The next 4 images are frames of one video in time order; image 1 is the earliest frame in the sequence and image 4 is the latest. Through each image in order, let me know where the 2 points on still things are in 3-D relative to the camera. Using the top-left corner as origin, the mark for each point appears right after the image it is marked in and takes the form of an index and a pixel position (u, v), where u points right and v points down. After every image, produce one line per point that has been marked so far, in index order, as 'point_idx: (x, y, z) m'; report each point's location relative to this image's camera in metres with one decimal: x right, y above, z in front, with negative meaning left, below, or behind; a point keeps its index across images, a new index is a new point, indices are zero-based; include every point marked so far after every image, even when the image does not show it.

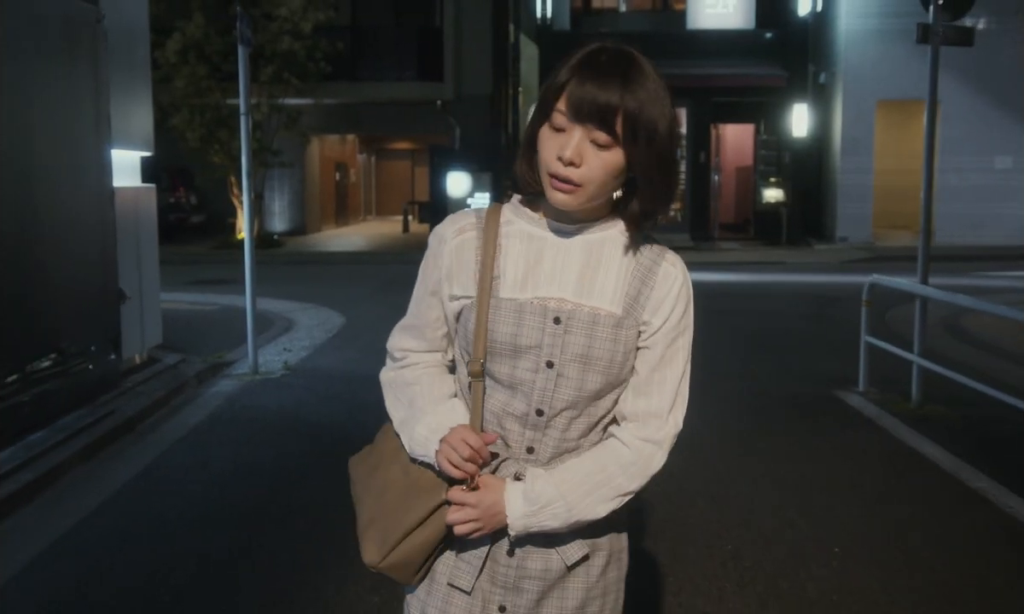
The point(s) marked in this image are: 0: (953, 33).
0: (+3.2, +2.0, +8.4) m
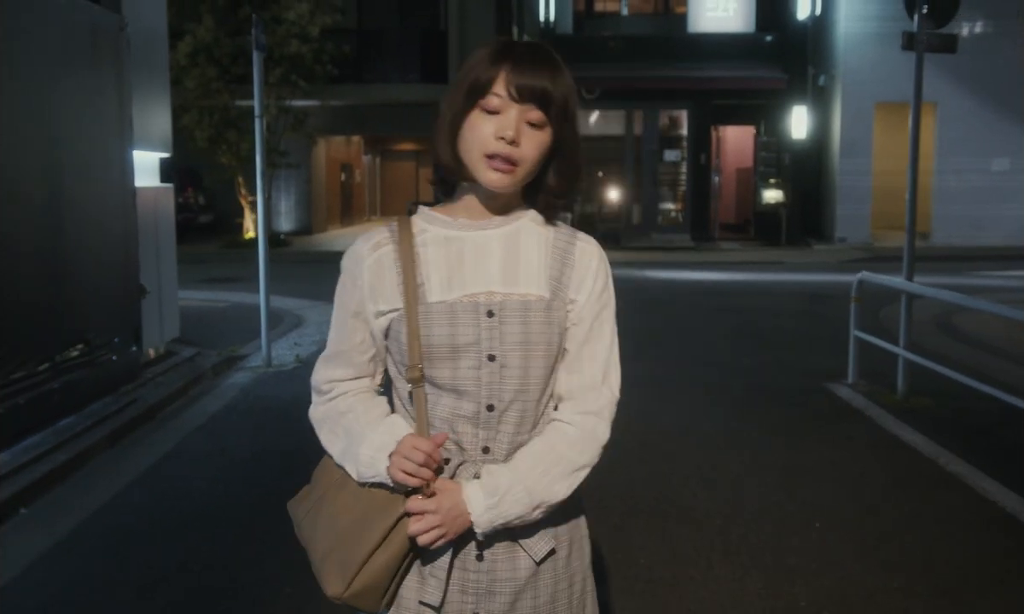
0: (+3.2, +2.0, +8.8) m
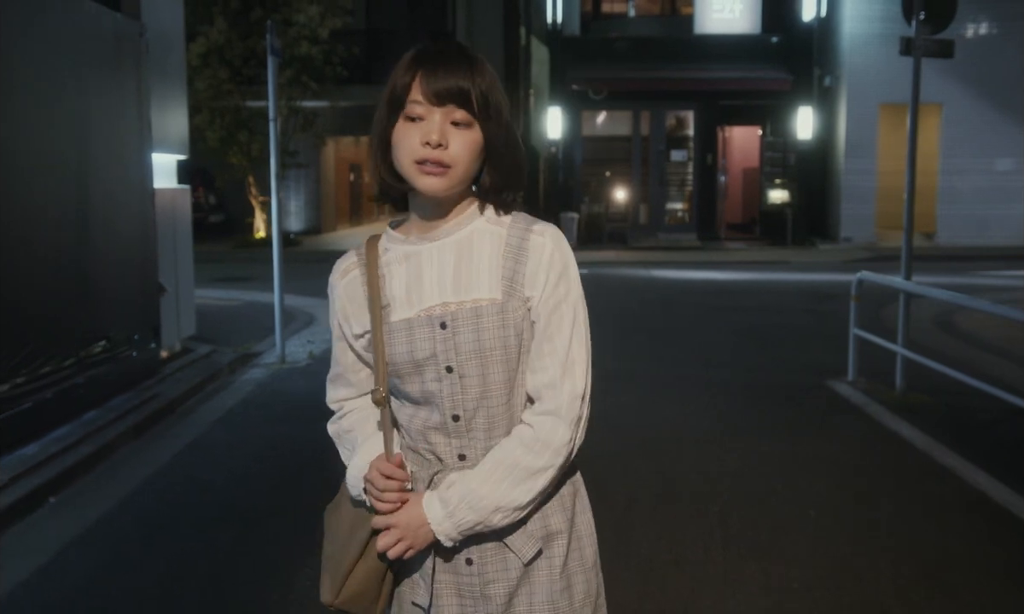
0: (+3.3, +2.0, +9.0) m
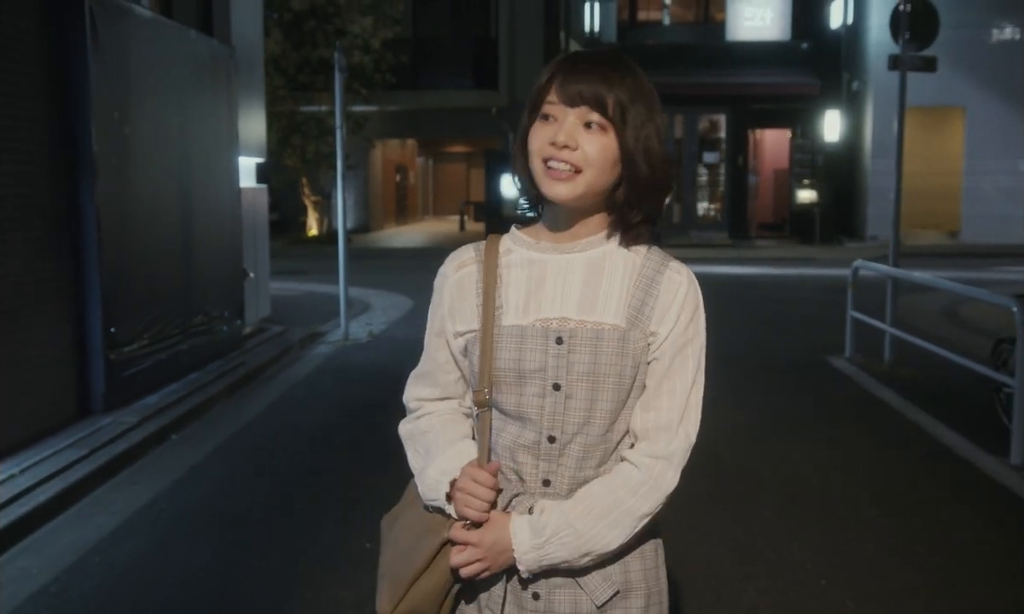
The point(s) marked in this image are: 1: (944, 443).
0: (+3.6, +2.2, +10.2) m
1: (+3.0, -0.9, +8.3) m
